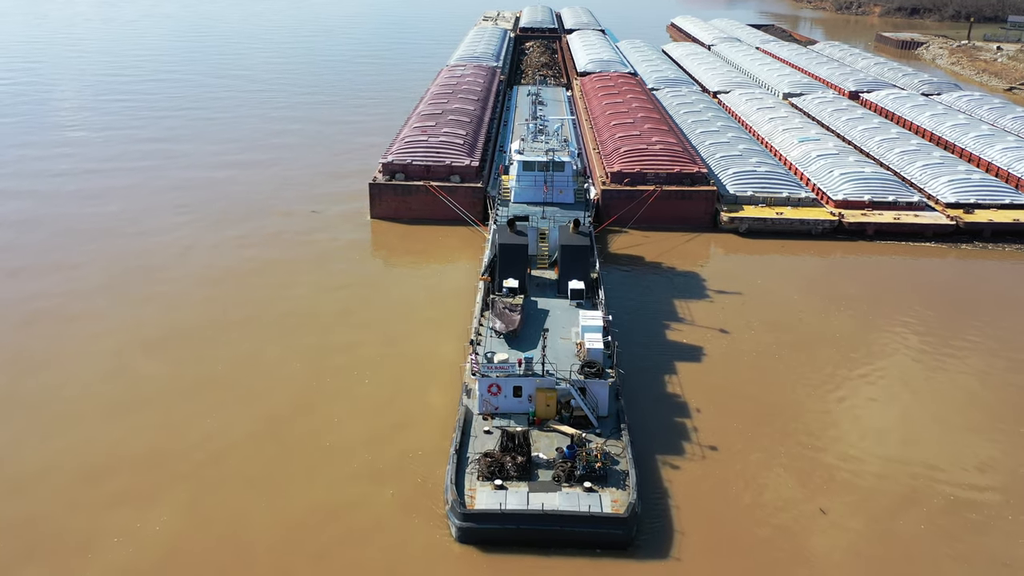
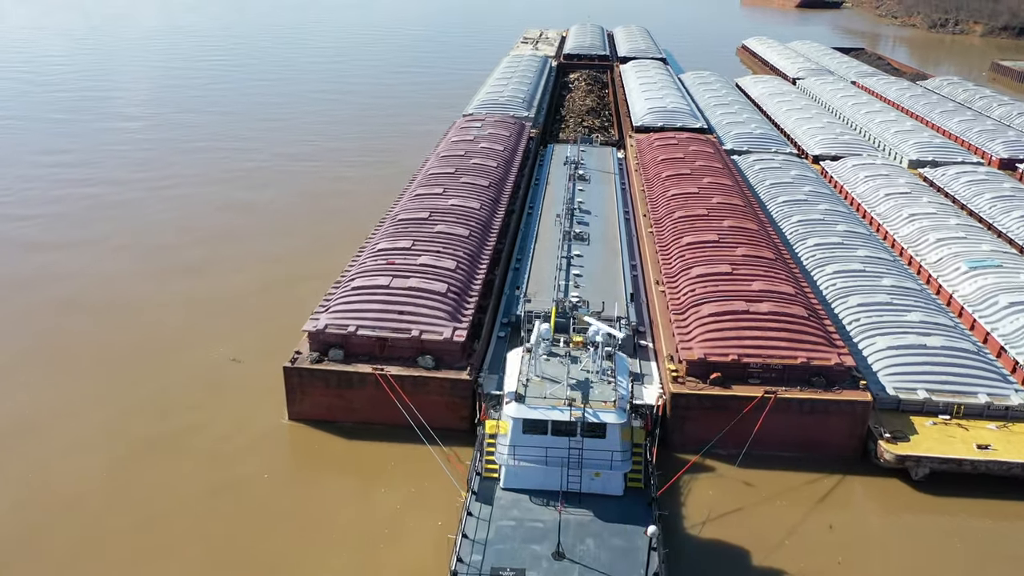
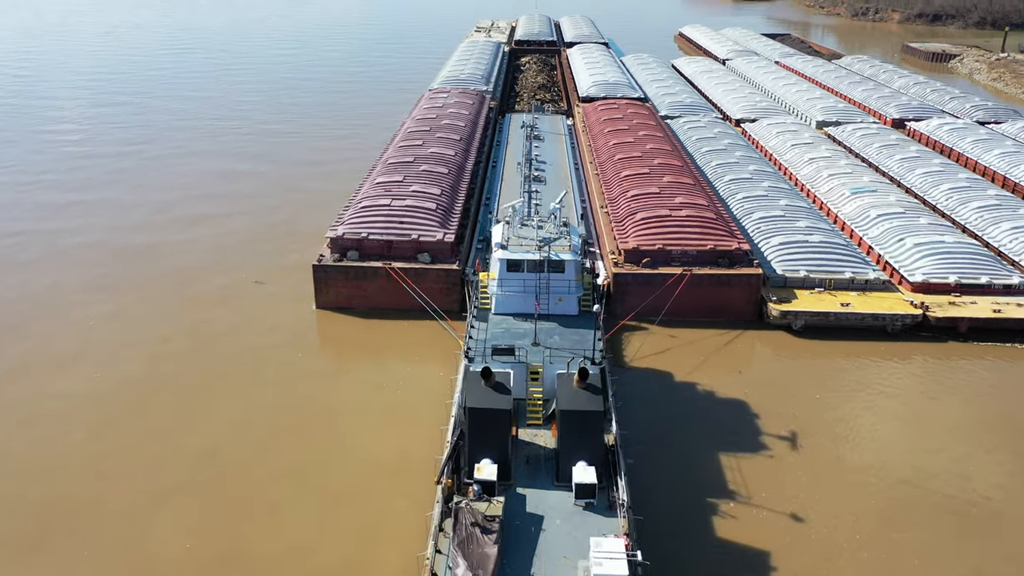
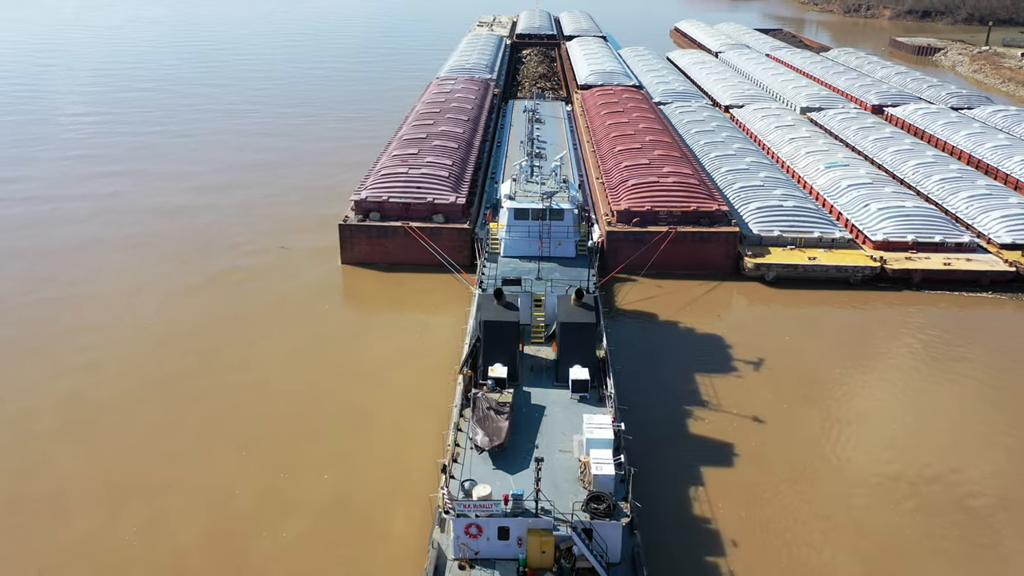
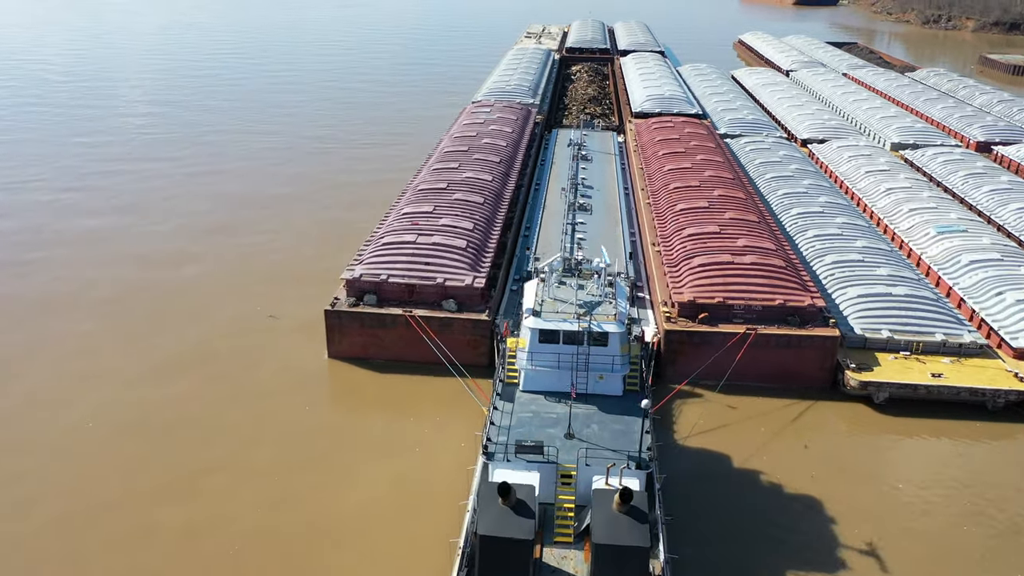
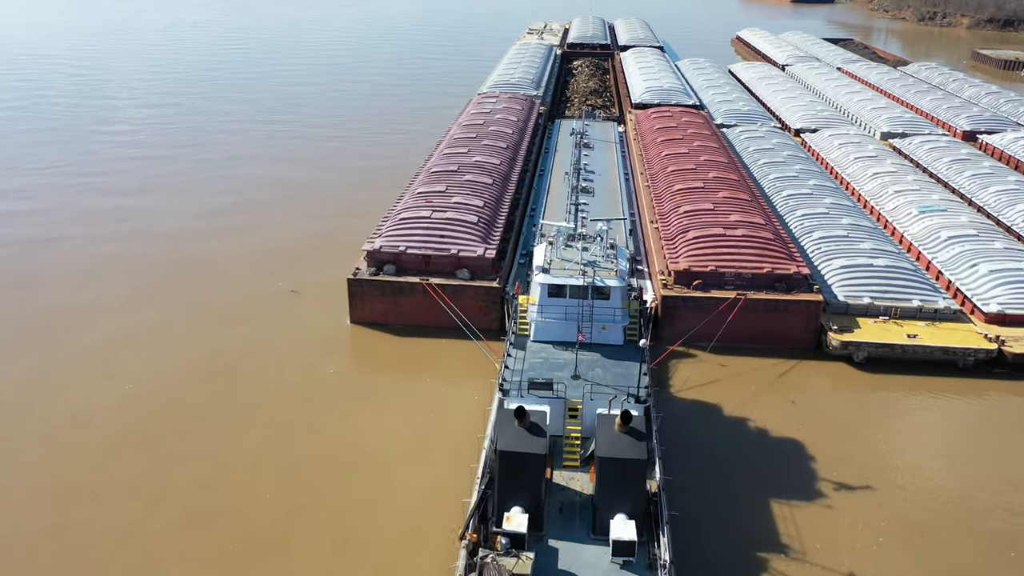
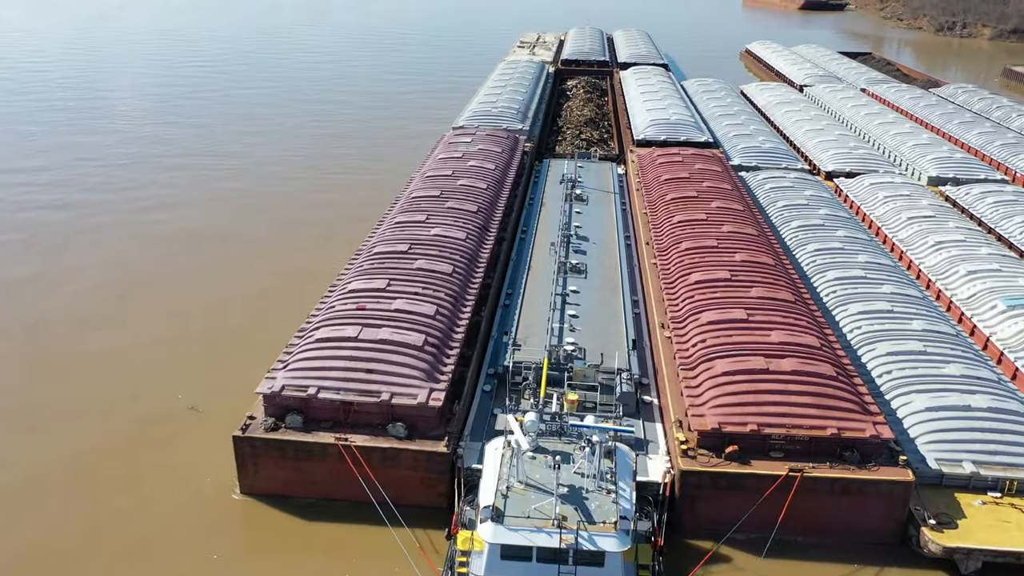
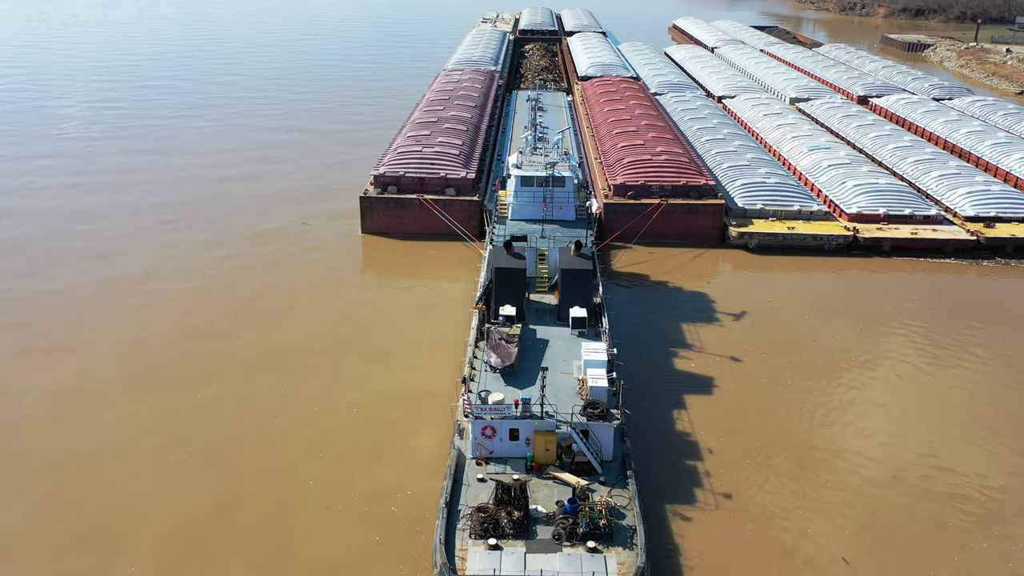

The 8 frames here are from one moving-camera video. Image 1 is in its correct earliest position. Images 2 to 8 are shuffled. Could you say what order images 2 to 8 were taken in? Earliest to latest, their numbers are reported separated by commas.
8, 4, 3, 6, 5, 2, 7
